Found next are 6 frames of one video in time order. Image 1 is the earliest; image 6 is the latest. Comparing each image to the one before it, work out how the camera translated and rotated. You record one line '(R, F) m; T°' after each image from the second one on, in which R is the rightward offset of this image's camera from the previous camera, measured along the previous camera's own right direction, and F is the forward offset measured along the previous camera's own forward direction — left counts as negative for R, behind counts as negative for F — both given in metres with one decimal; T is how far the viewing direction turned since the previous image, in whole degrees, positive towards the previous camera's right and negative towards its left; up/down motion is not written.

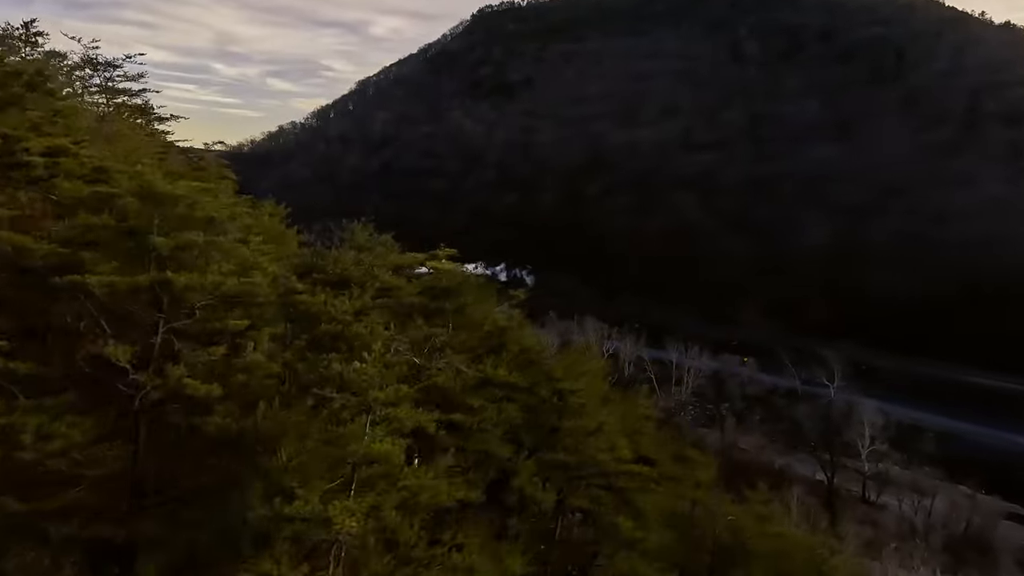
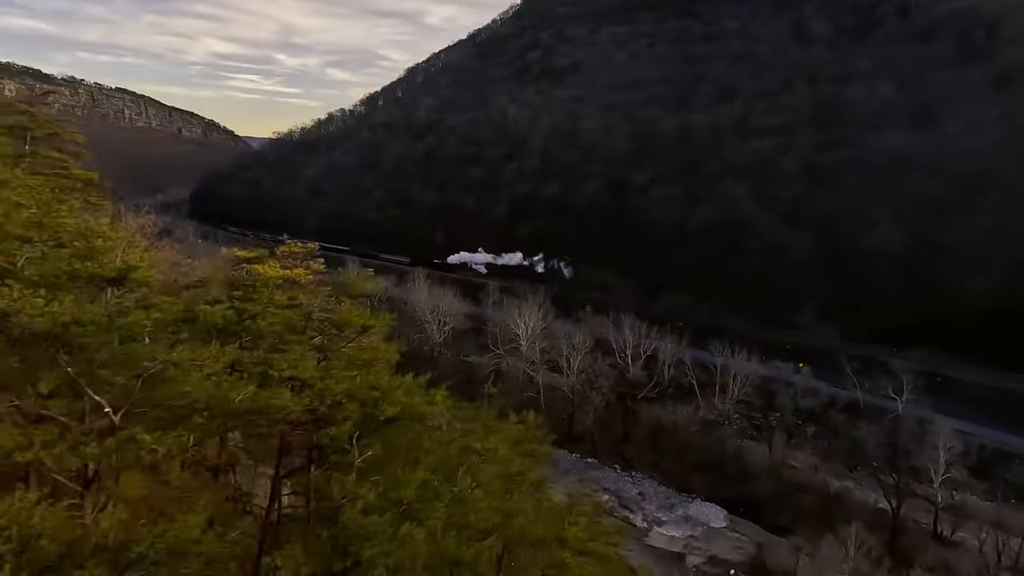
(+1.2, +2.6) m; -5°
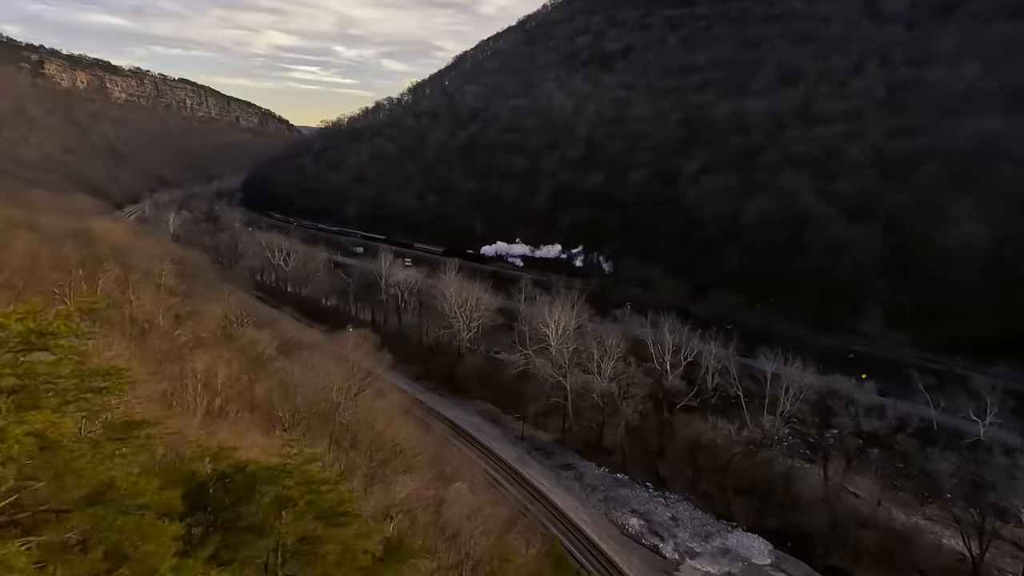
(+1.2, +2.6) m; -5°
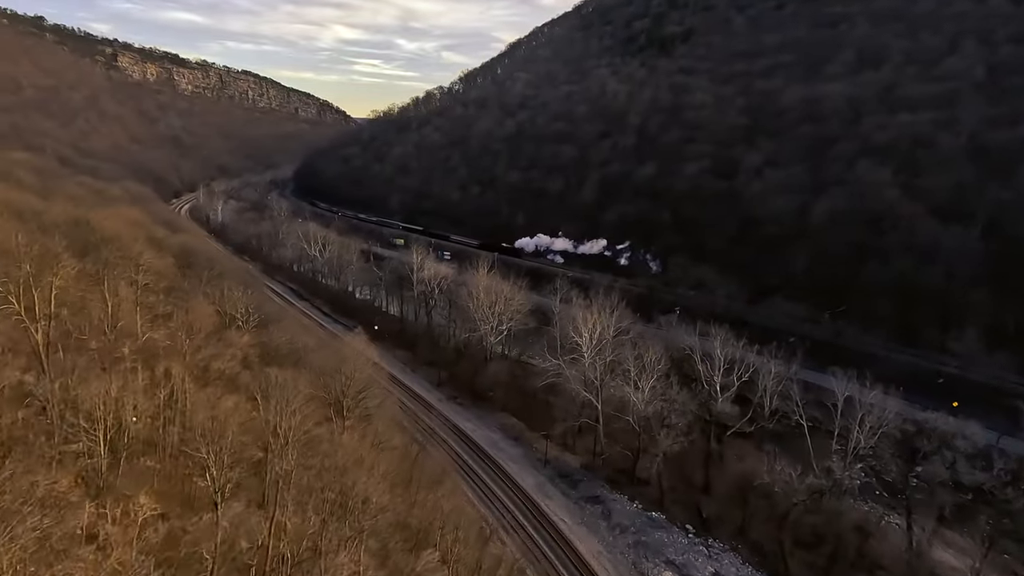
(+1.3, +3.8) m; -5°
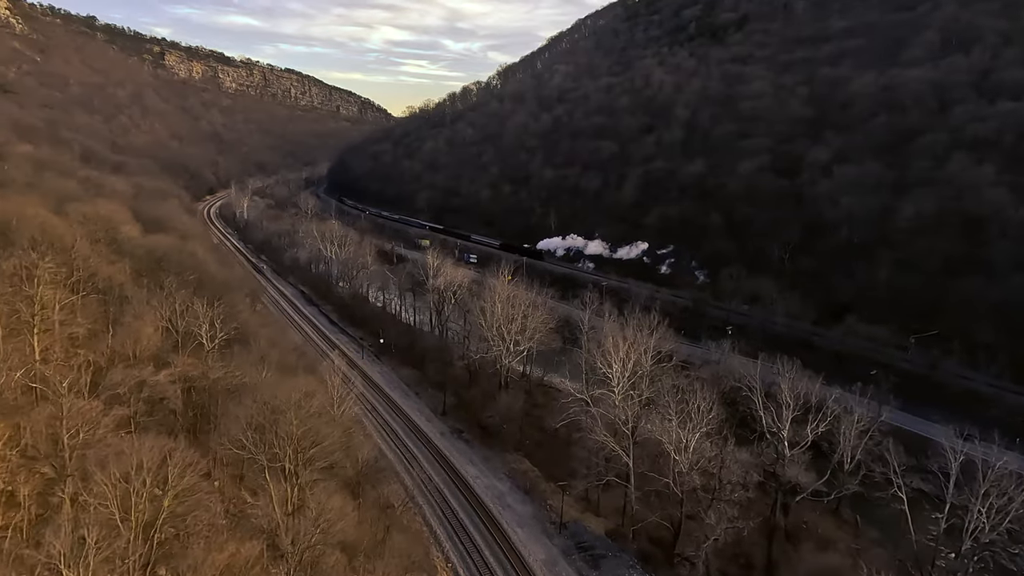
(+1.1, +5.7) m; -4°
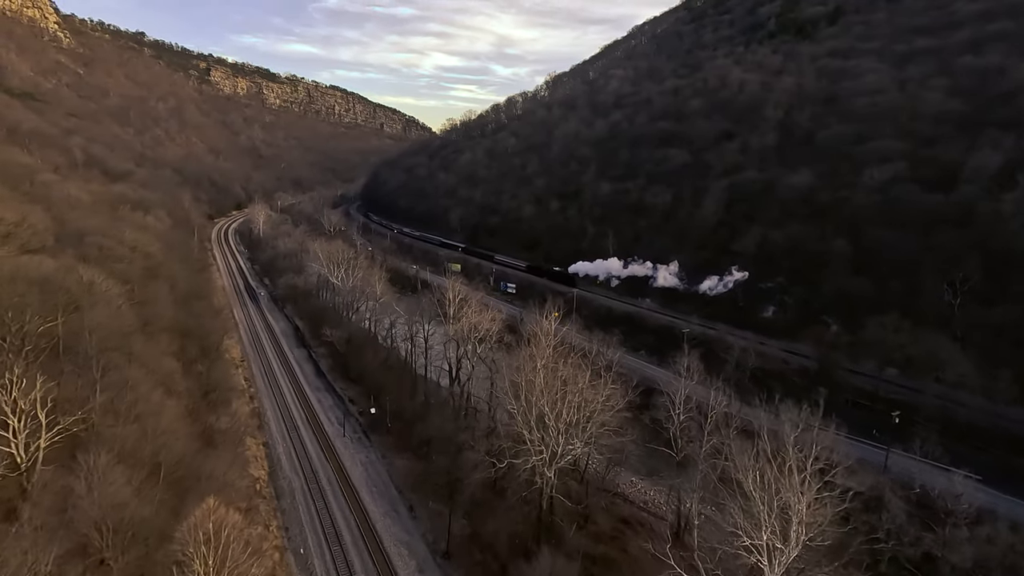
(-0.4, +12.2) m; -4°
